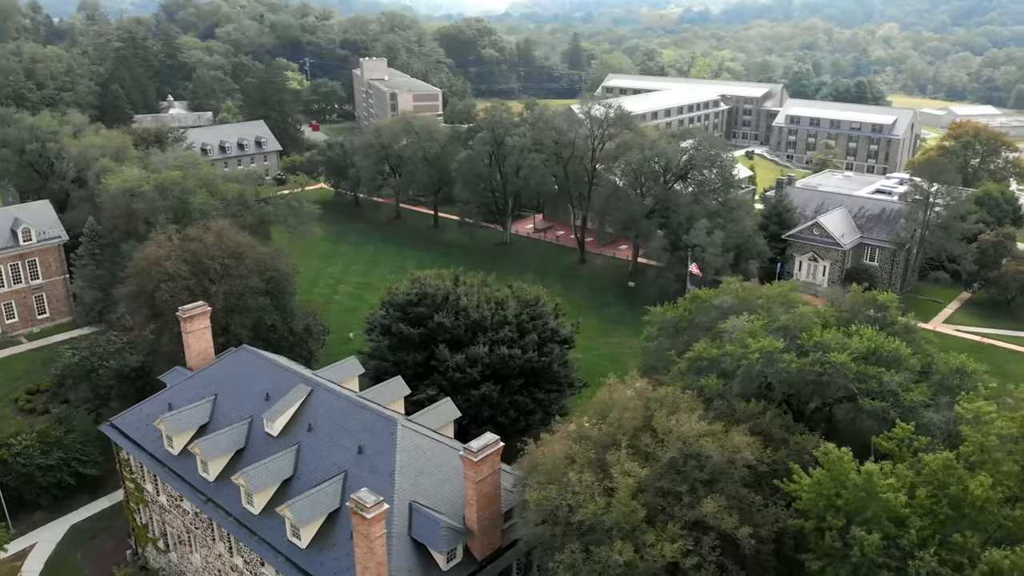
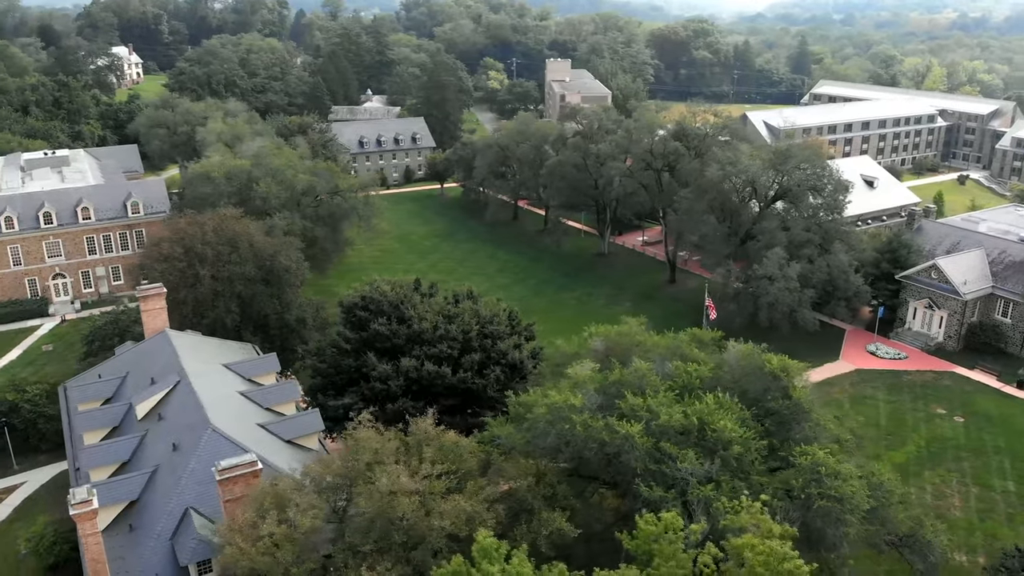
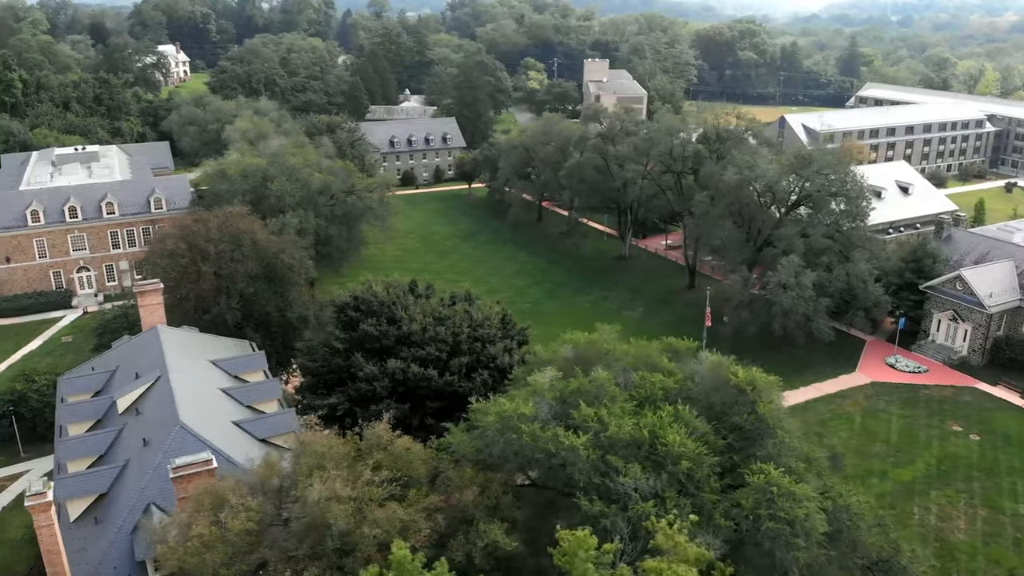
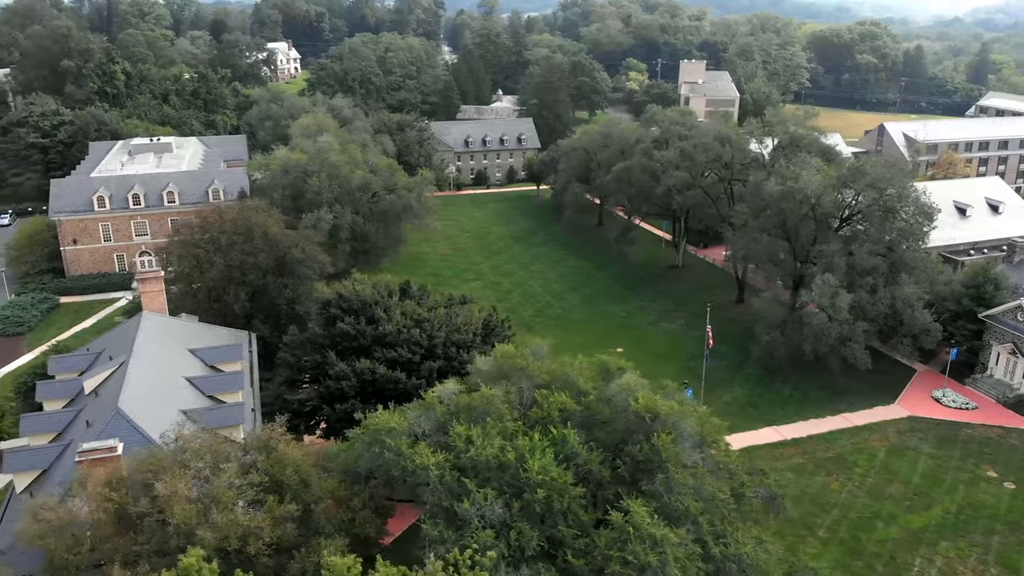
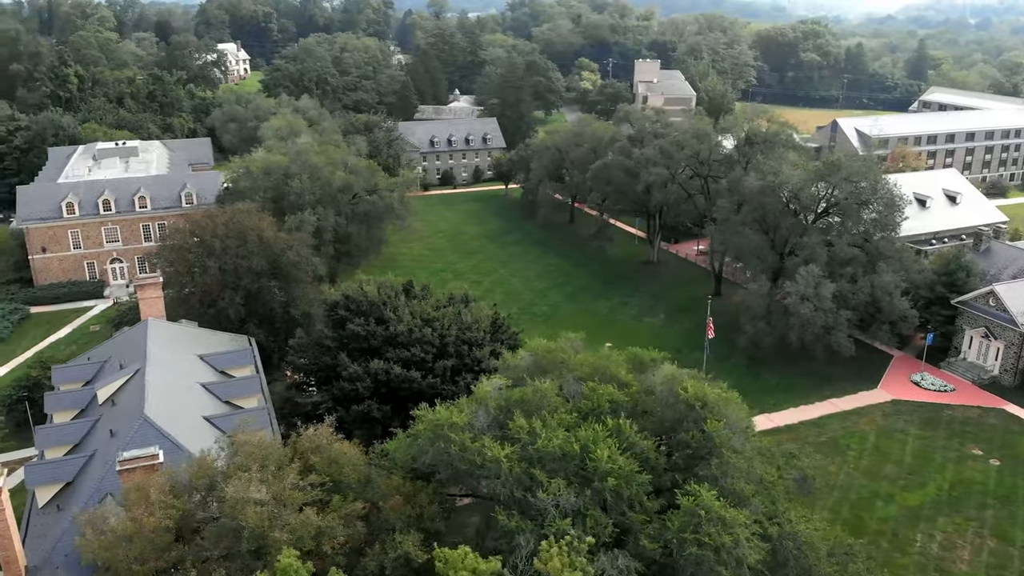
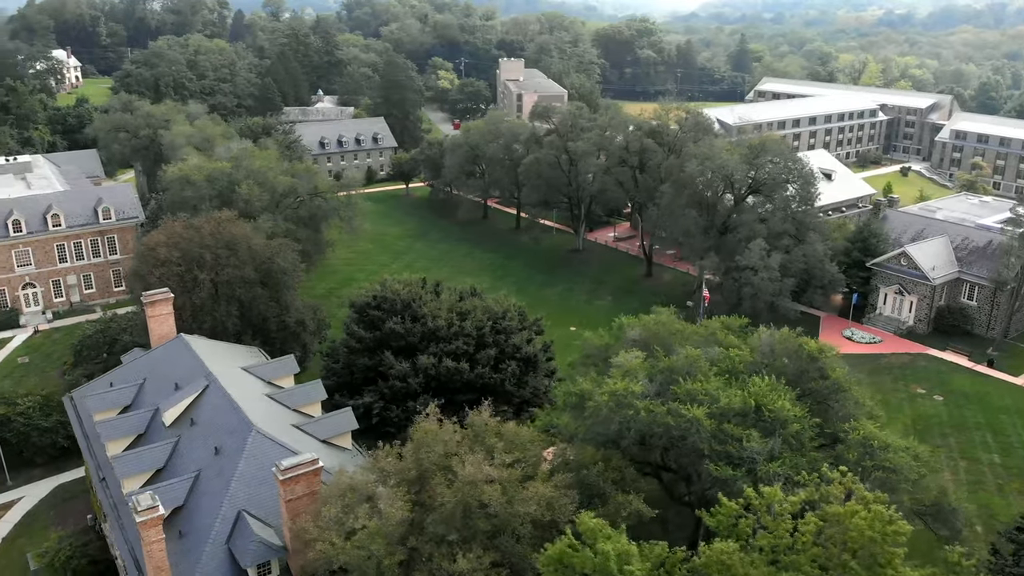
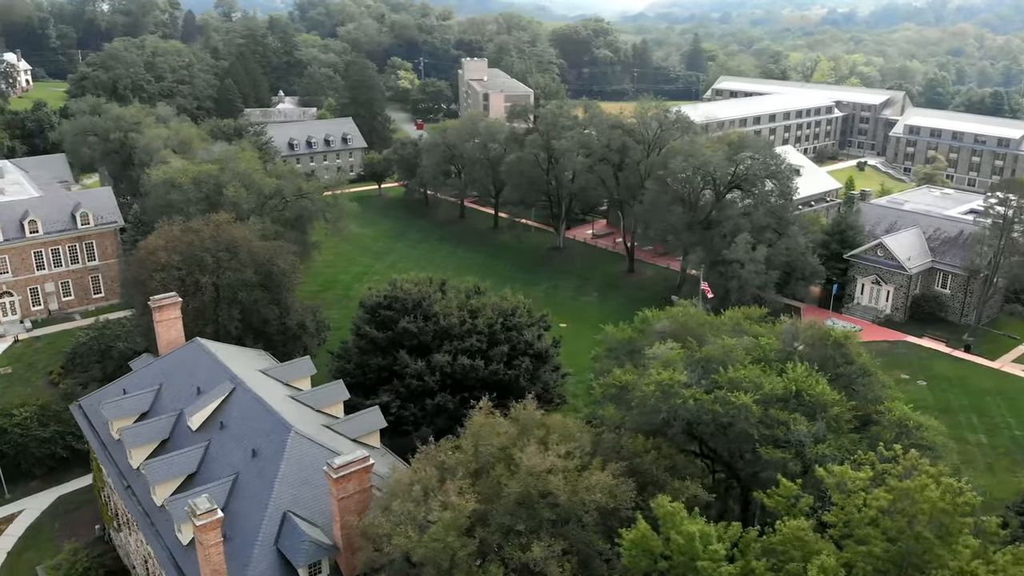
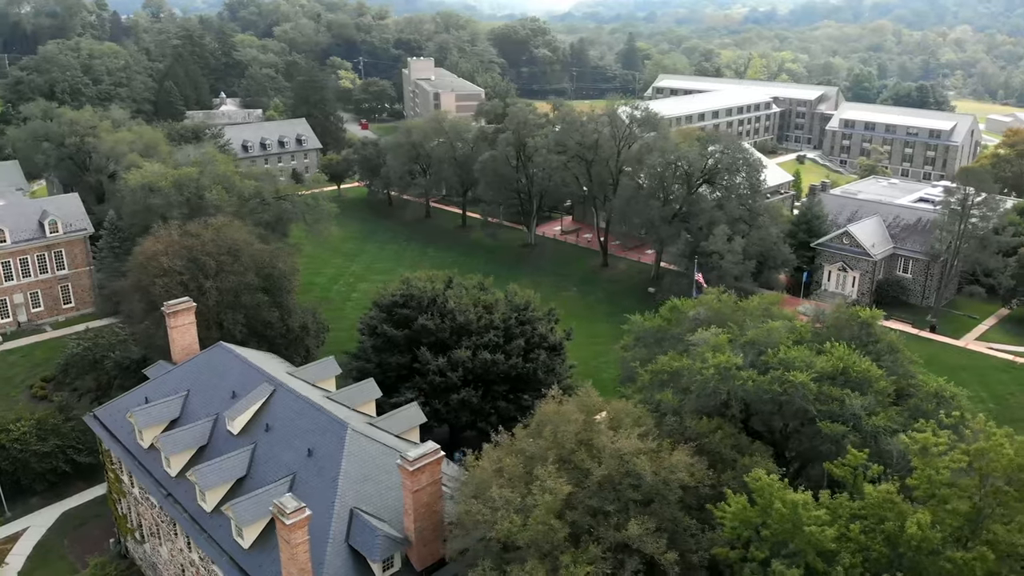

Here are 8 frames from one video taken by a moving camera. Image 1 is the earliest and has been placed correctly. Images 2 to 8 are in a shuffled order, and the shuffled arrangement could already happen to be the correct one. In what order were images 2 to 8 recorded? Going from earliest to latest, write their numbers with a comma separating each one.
8, 7, 6, 2, 3, 5, 4
